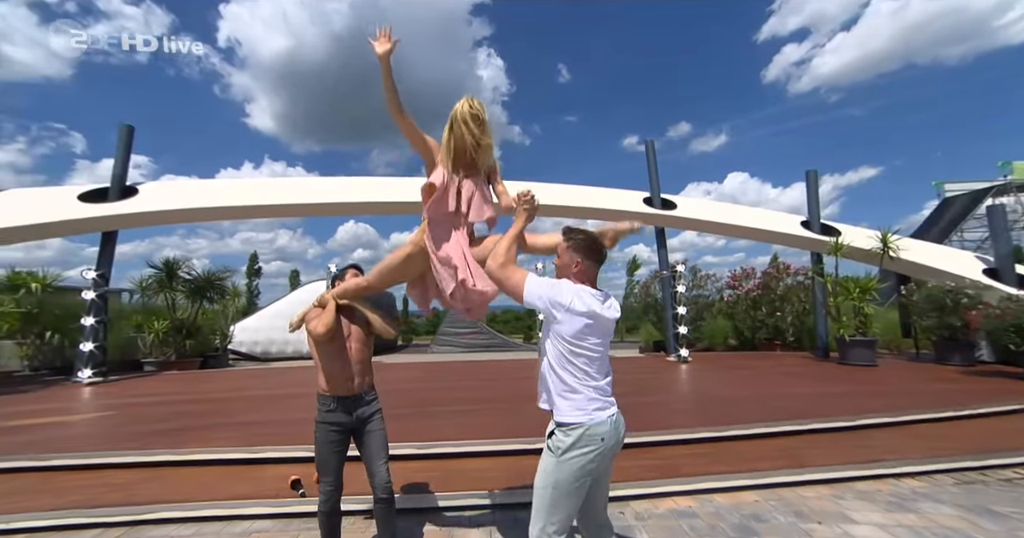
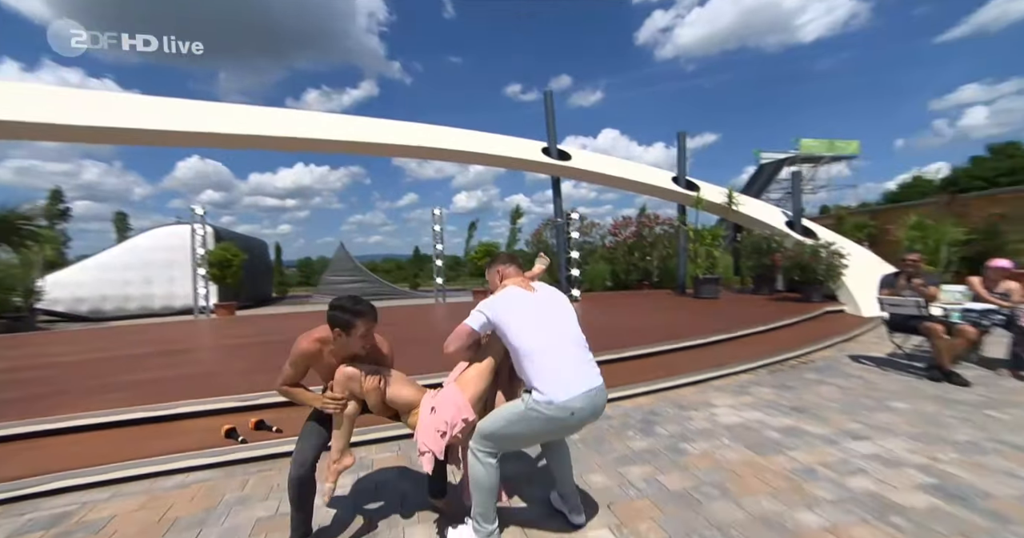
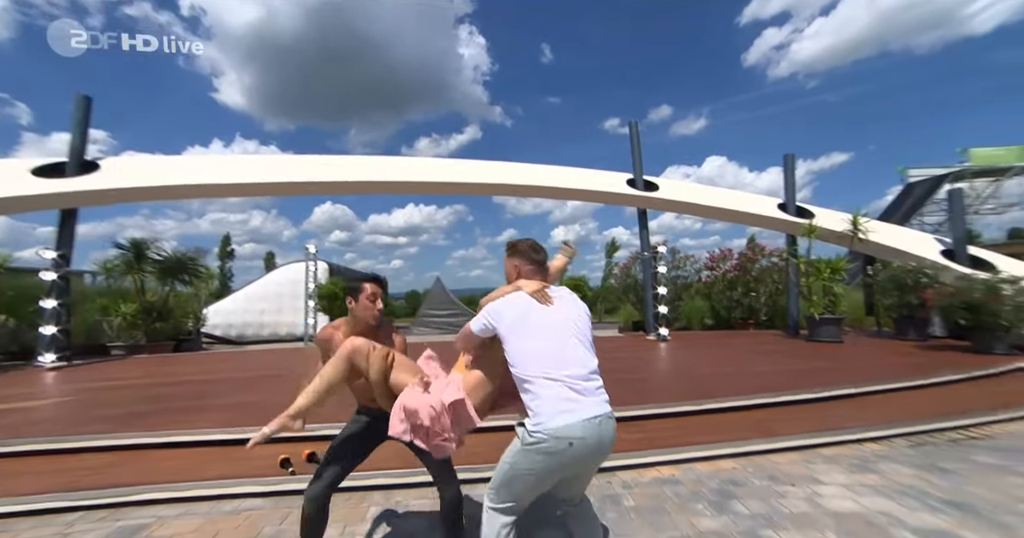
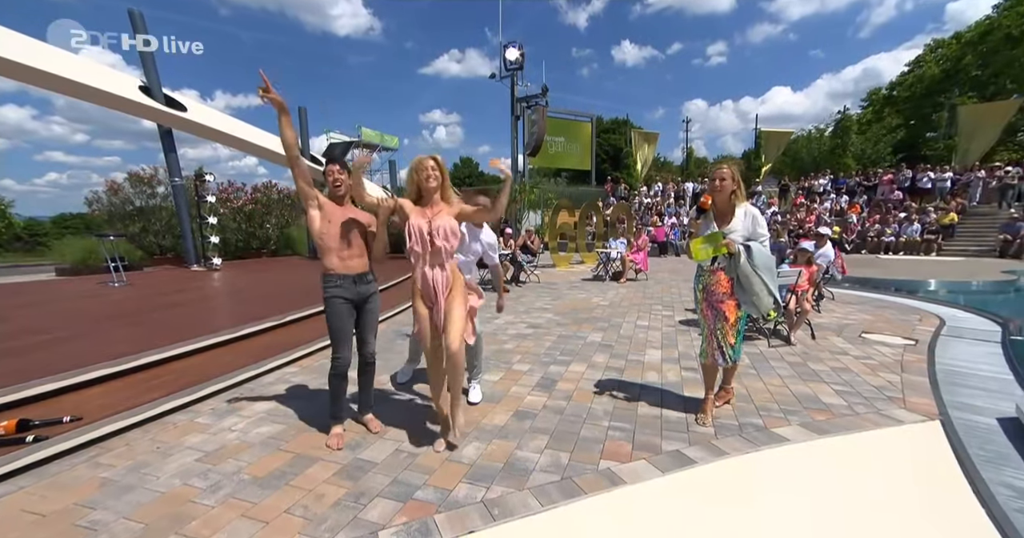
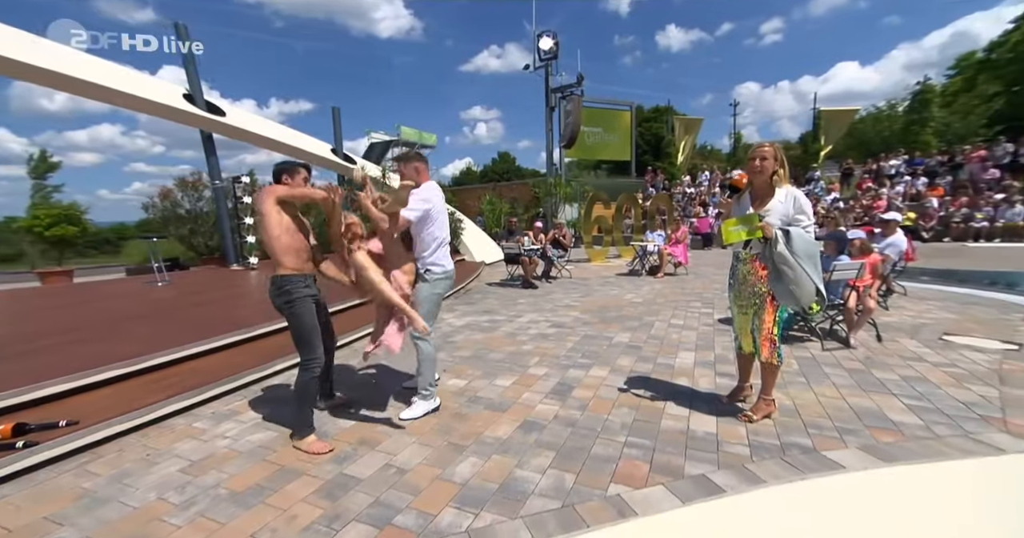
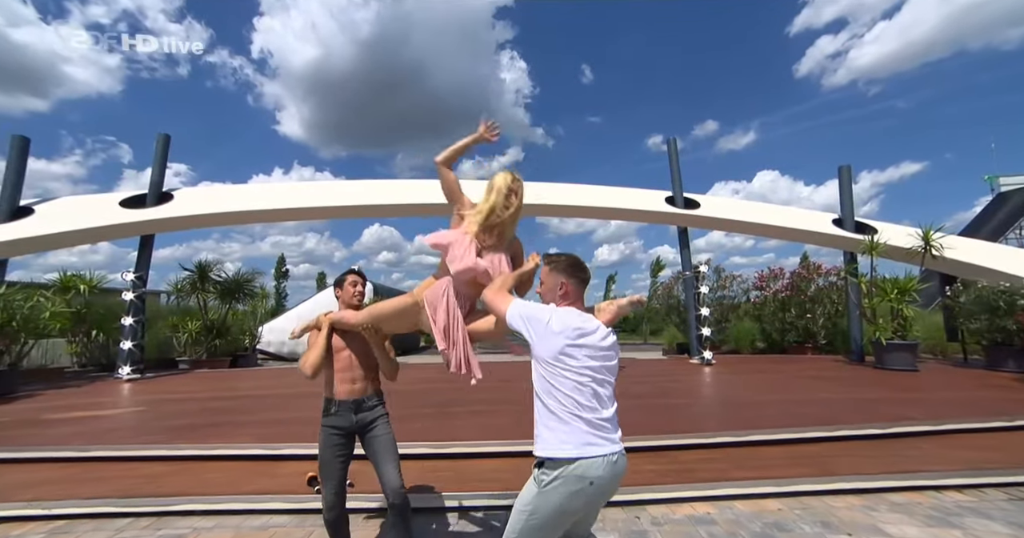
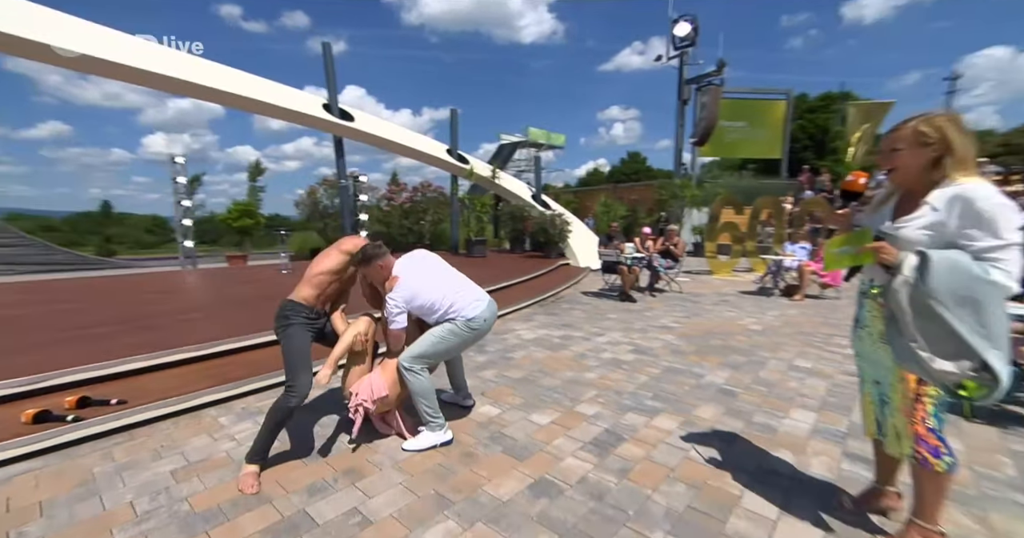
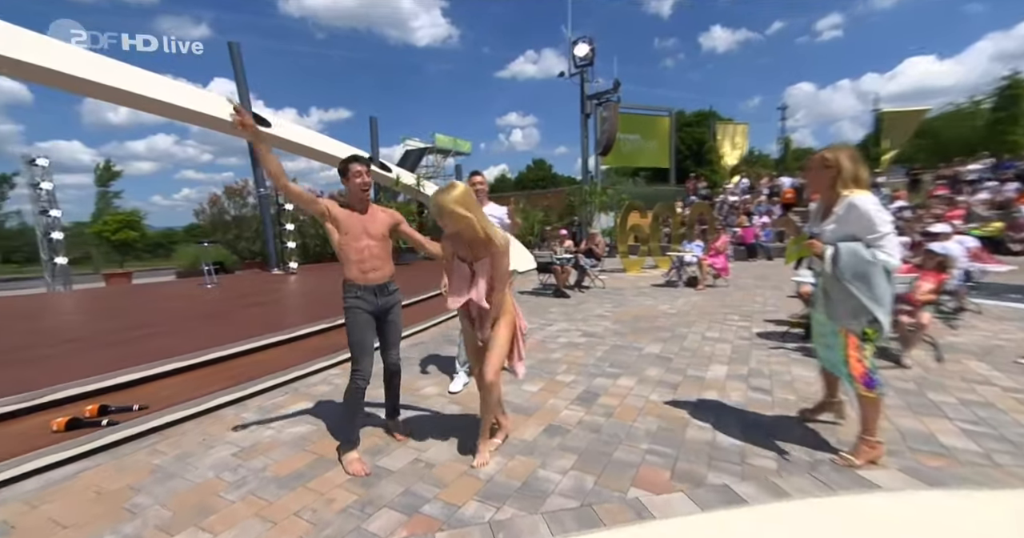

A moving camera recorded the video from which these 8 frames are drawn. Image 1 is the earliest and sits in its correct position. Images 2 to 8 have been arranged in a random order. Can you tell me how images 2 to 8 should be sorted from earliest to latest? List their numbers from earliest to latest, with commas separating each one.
6, 3, 2, 7, 5, 4, 8
